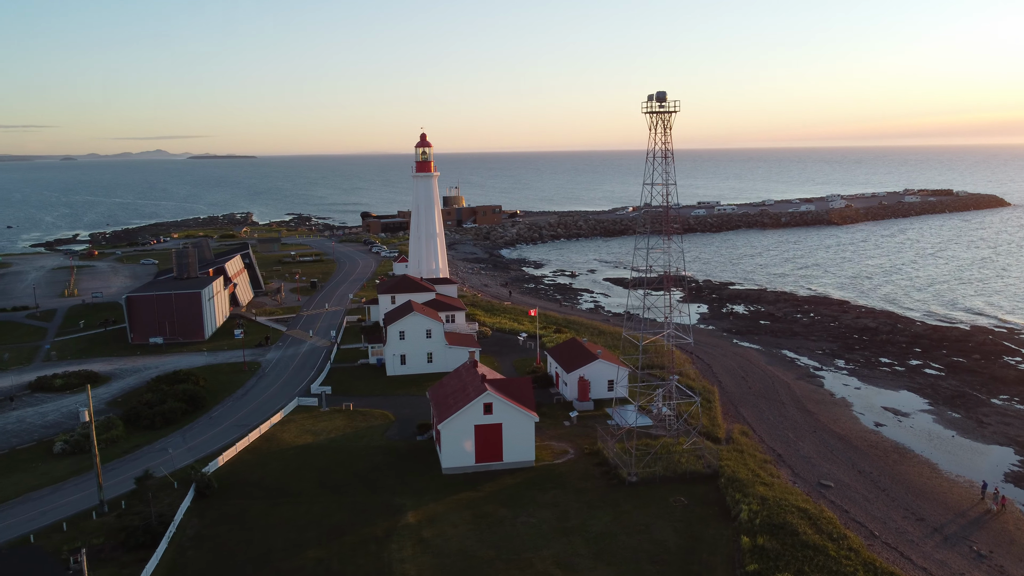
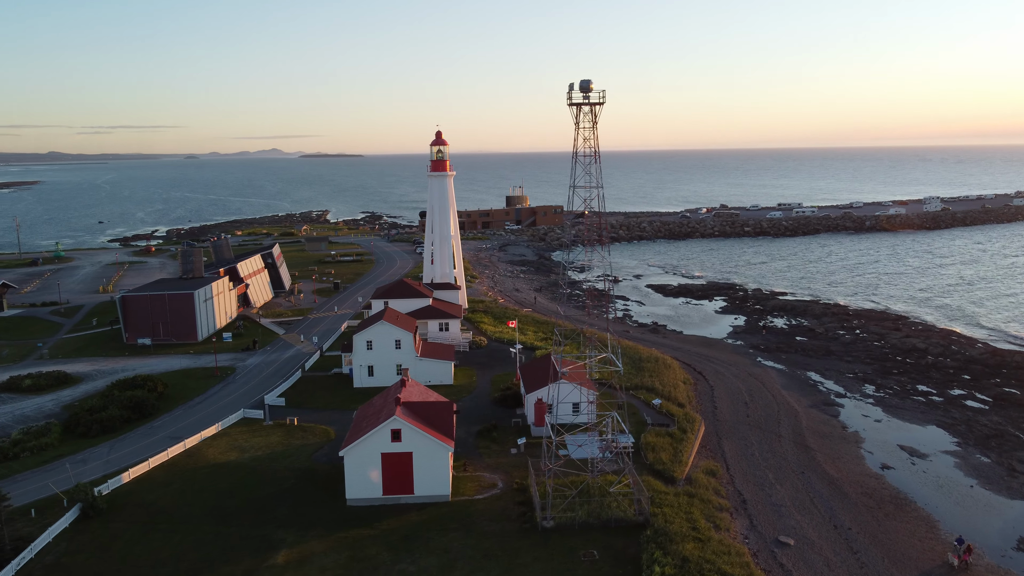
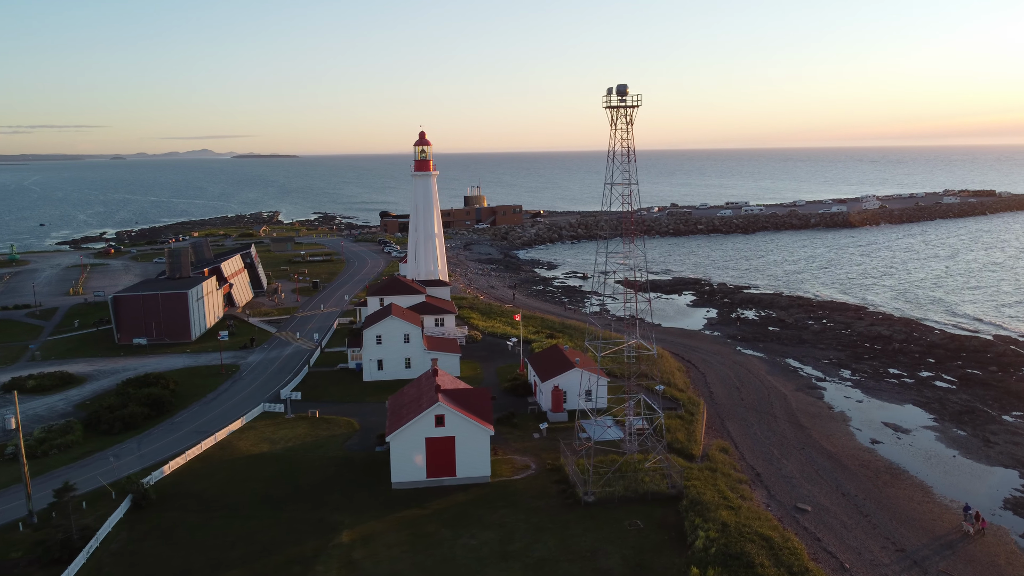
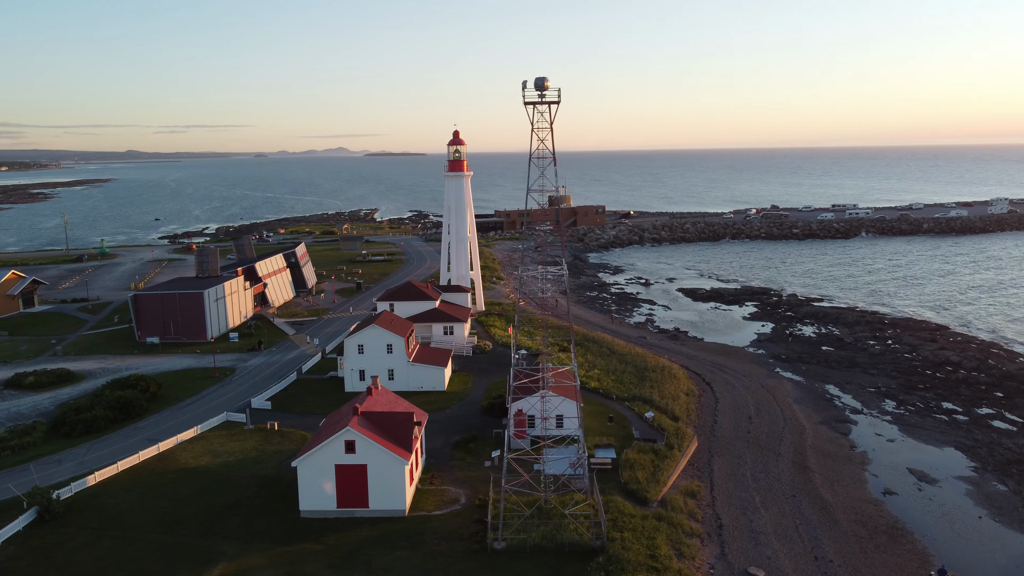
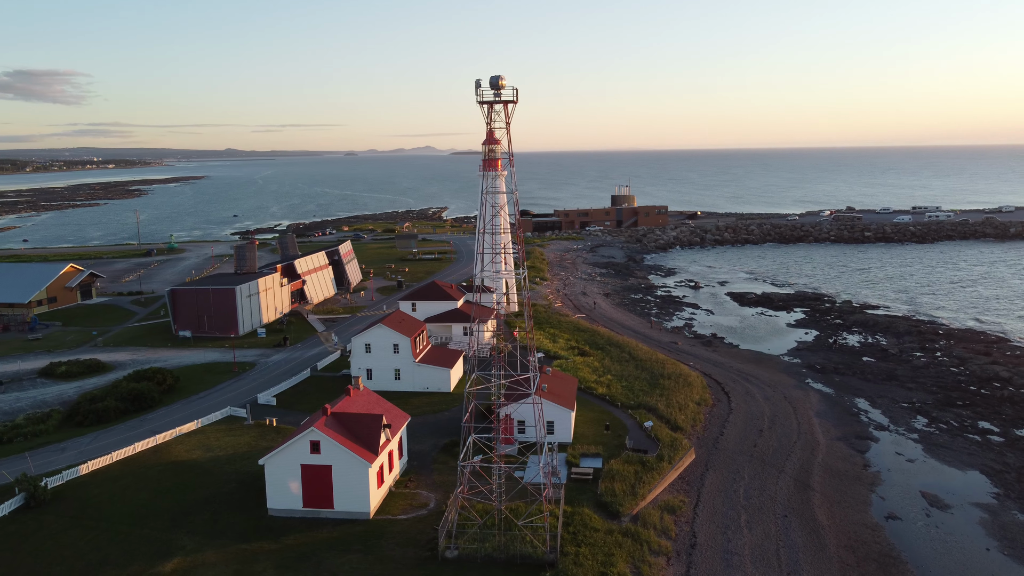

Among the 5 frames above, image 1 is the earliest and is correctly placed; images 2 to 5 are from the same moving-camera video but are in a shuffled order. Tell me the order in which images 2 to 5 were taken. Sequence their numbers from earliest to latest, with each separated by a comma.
3, 2, 4, 5
